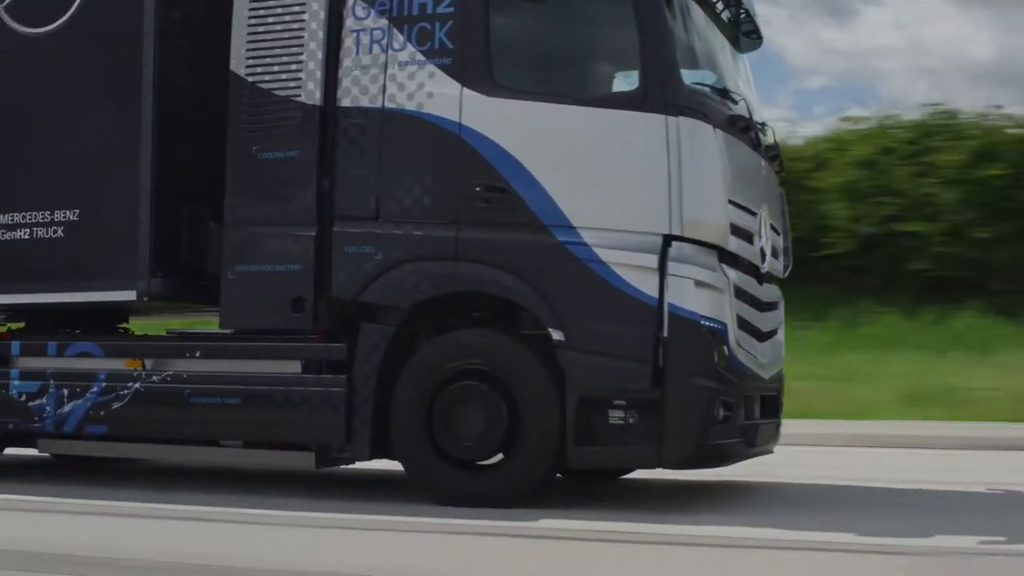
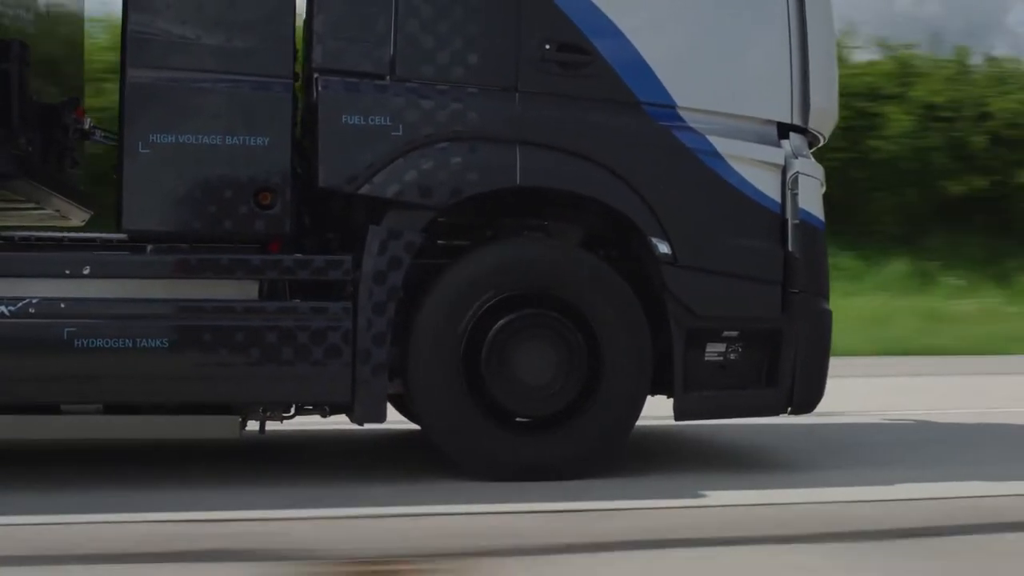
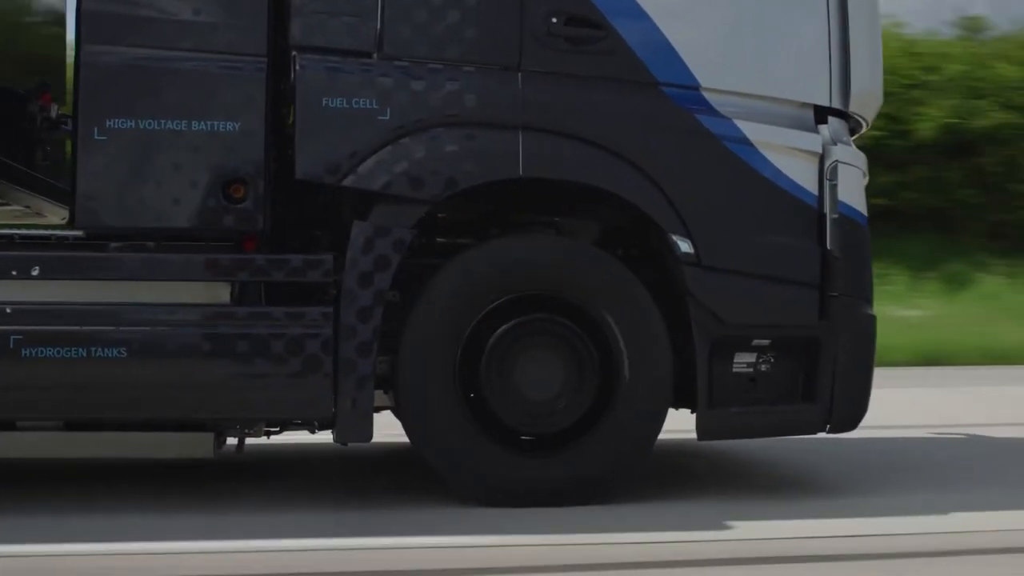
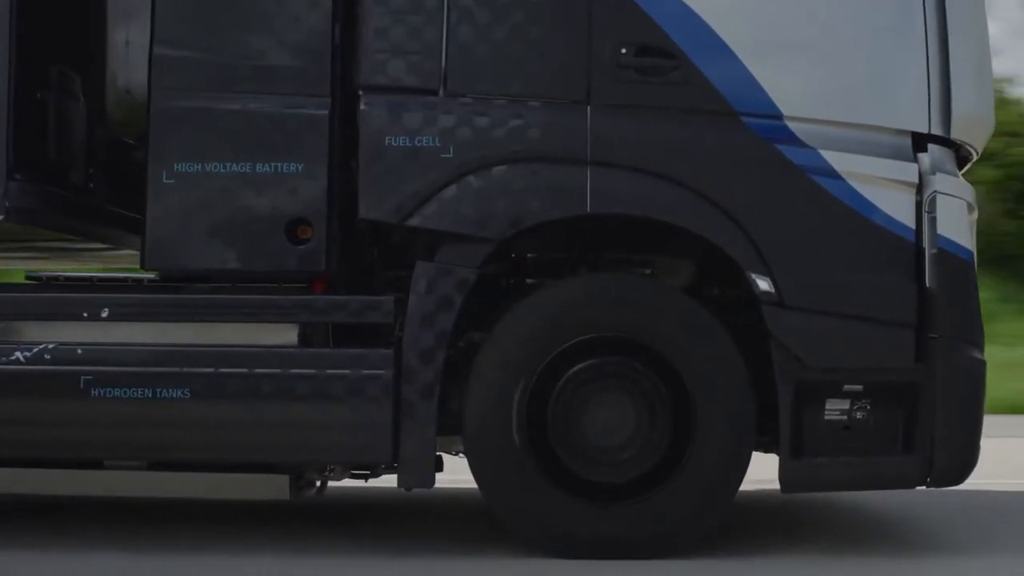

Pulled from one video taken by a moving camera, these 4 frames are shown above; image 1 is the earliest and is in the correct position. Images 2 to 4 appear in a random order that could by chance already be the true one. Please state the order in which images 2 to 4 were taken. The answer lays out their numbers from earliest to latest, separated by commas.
4, 3, 2
